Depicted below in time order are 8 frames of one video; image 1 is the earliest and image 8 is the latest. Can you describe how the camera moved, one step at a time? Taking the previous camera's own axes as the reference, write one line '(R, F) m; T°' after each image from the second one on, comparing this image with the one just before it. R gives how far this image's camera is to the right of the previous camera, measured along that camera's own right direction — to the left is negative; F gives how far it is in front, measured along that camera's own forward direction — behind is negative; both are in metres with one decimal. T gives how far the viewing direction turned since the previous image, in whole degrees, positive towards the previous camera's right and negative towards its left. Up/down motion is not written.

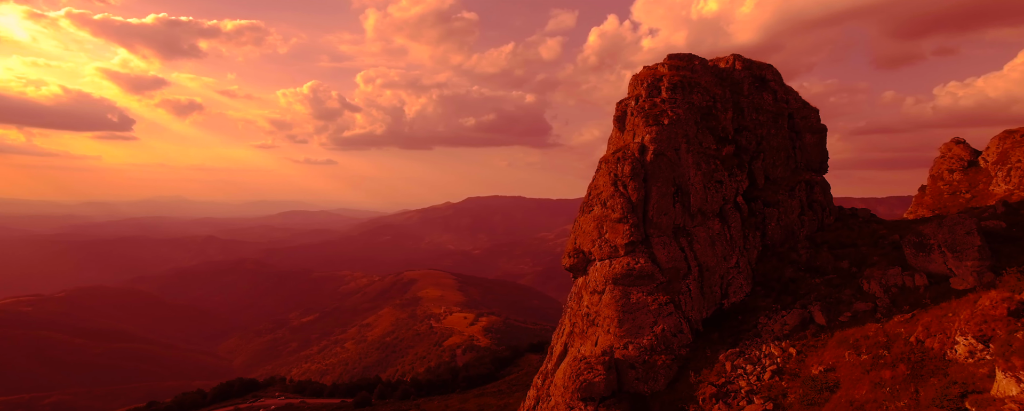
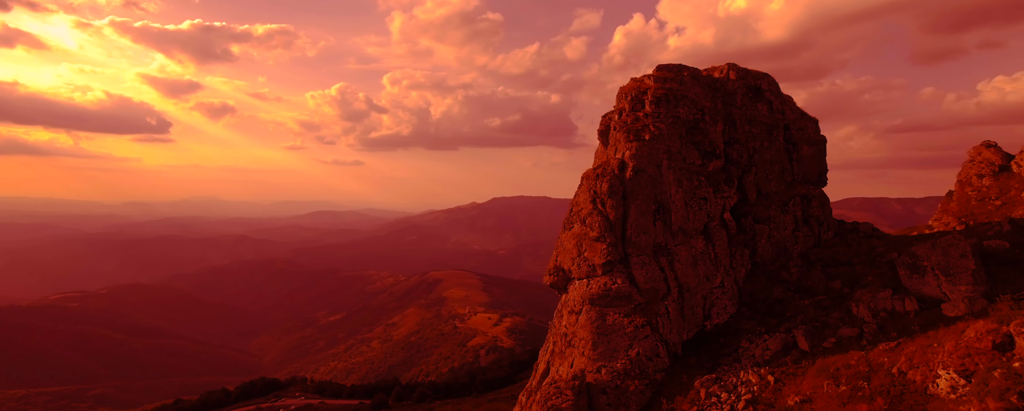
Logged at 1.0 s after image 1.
(+1.5, +0.3) m; -3°
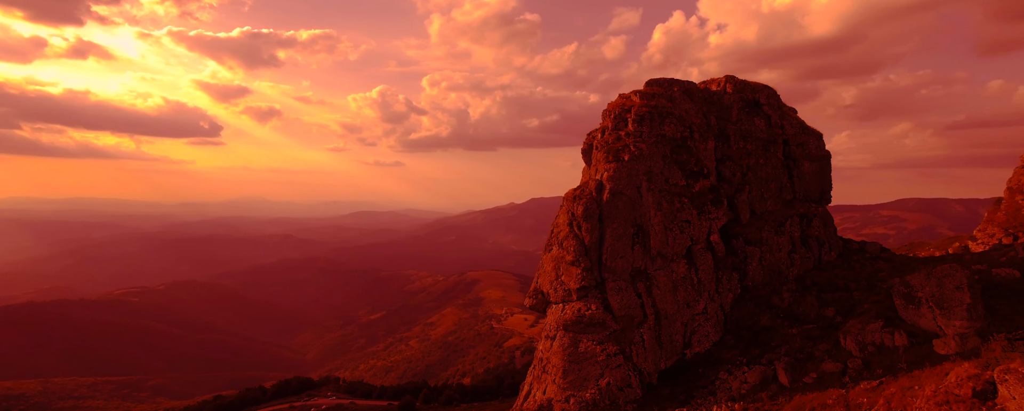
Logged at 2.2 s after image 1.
(+1.9, +0.3) m; -4°
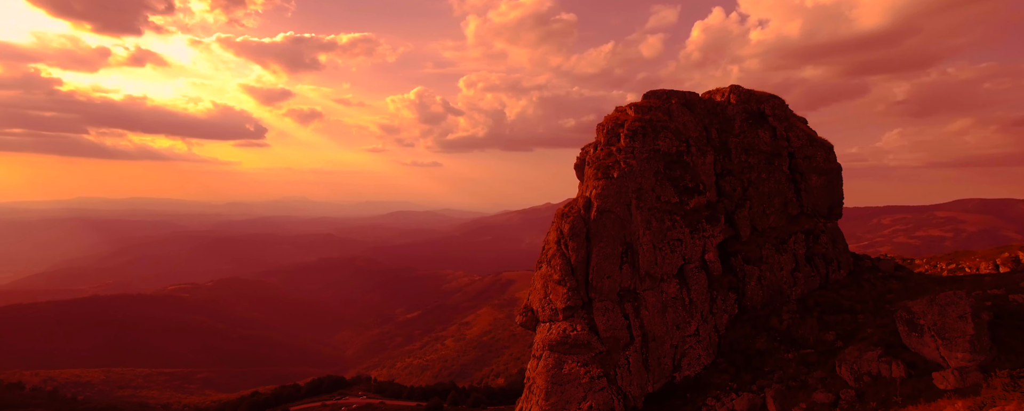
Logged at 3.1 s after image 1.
(+1.4, +0.2) m; -4°
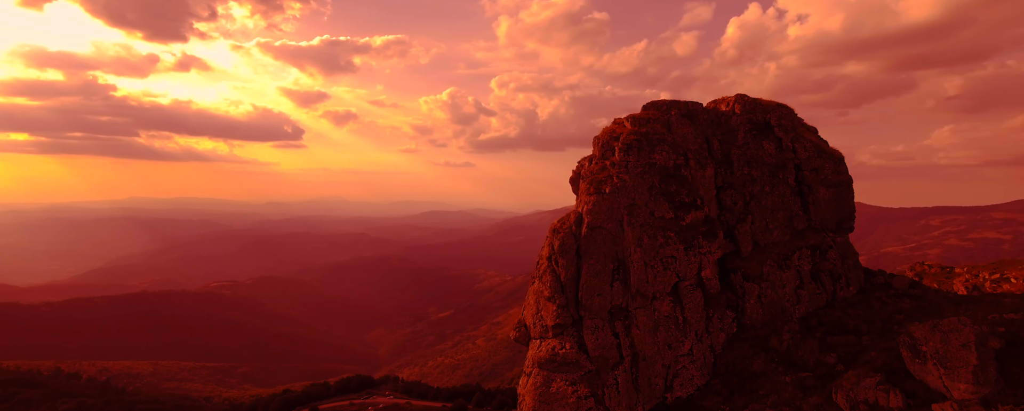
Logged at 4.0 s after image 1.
(+1.2, +0.1) m; -3°
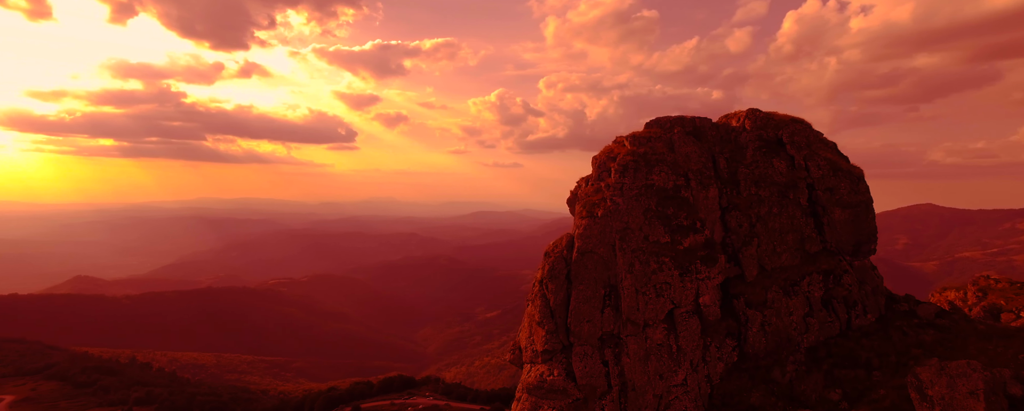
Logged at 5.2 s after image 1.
(+1.6, +0.2) m; -5°
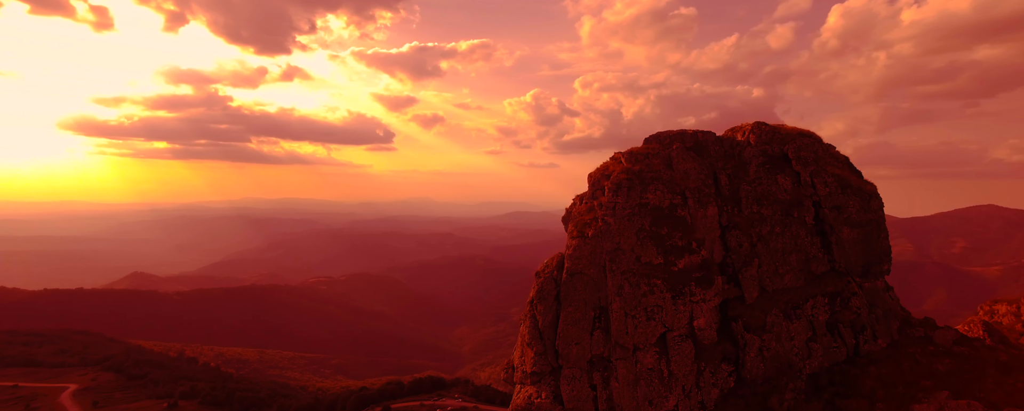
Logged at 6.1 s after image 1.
(+1.3, +0.1) m; -4°
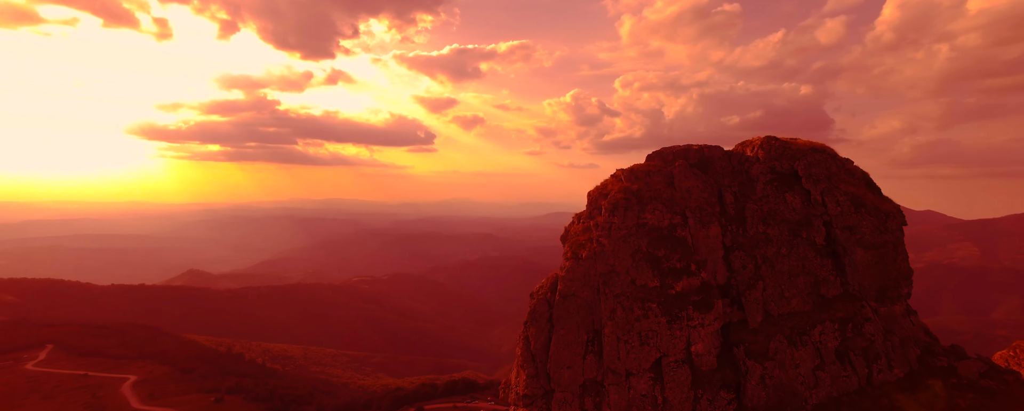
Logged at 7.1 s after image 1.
(+1.2, +0.2) m; -4°
